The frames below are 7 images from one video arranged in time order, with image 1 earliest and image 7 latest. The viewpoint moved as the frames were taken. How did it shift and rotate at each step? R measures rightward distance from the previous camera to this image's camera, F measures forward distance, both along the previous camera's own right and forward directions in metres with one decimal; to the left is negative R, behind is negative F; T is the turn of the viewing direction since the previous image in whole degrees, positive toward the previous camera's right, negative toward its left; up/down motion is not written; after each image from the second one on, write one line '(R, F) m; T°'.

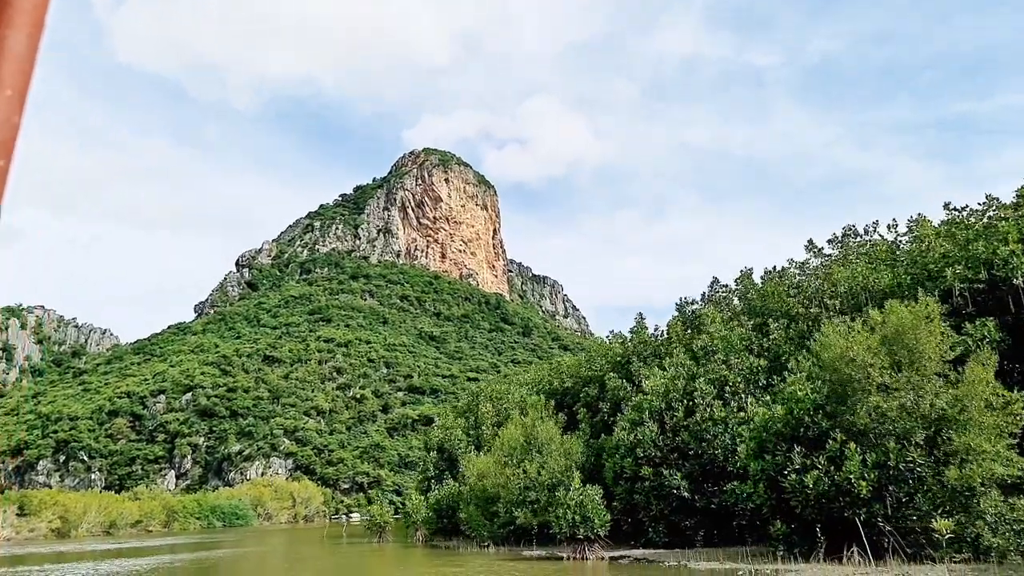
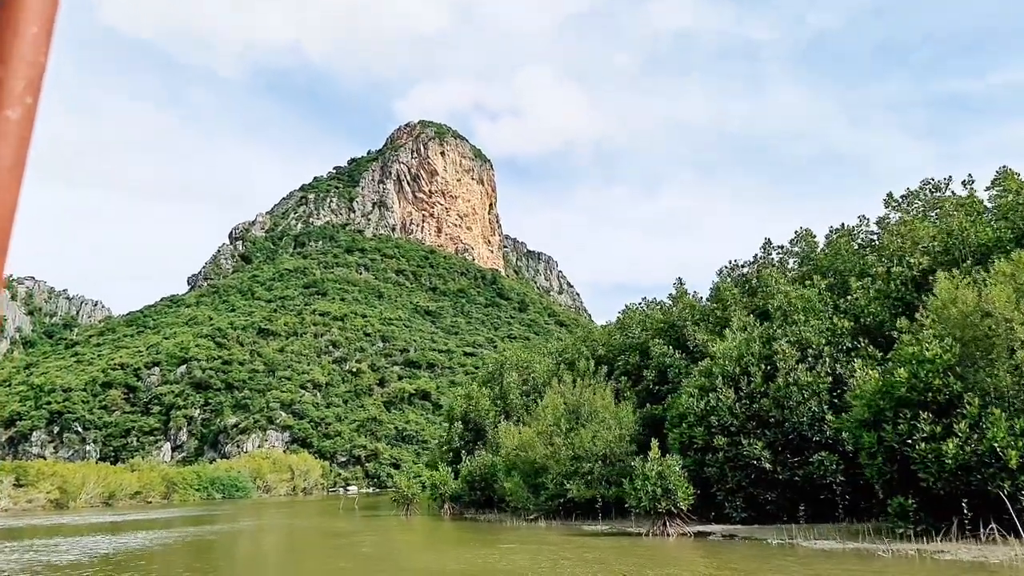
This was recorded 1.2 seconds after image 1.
(-3.0, +3.1) m; +1°
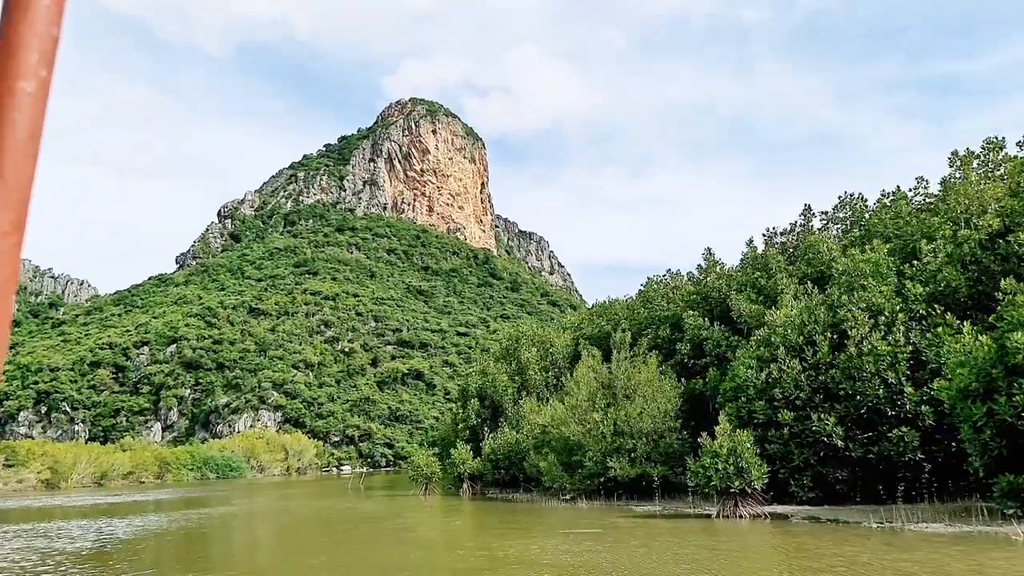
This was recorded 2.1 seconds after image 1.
(-2.3, +2.5) m; +1°
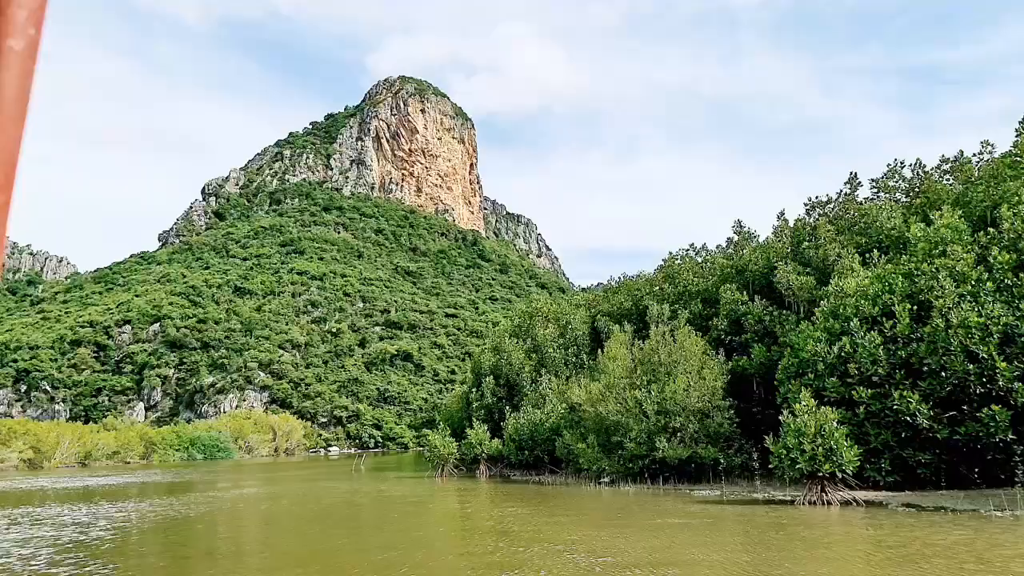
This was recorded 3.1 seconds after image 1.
(-2.4, +2.7) m; +1°
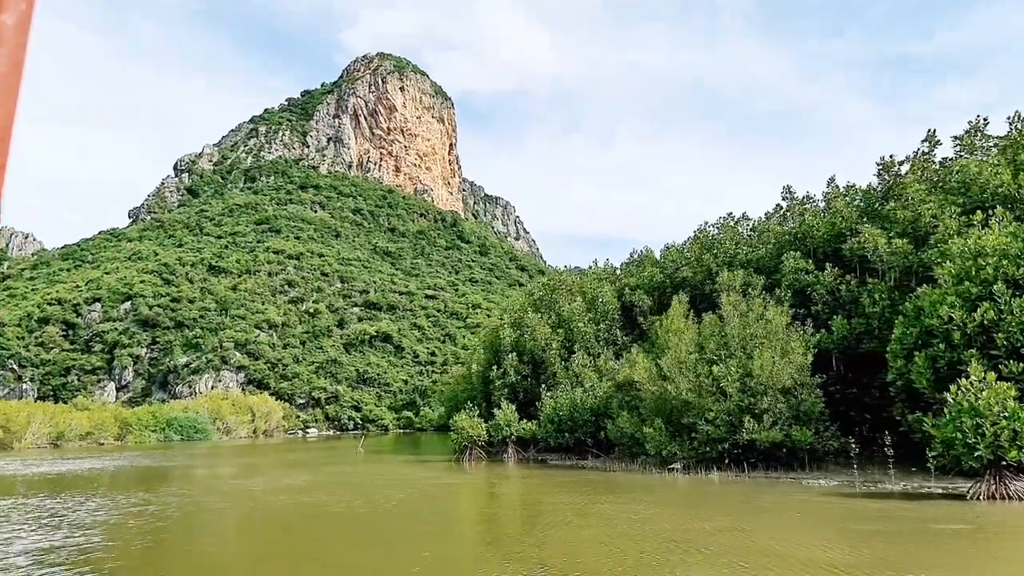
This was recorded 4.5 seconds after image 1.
(-3.4, +4.4) m; +2°
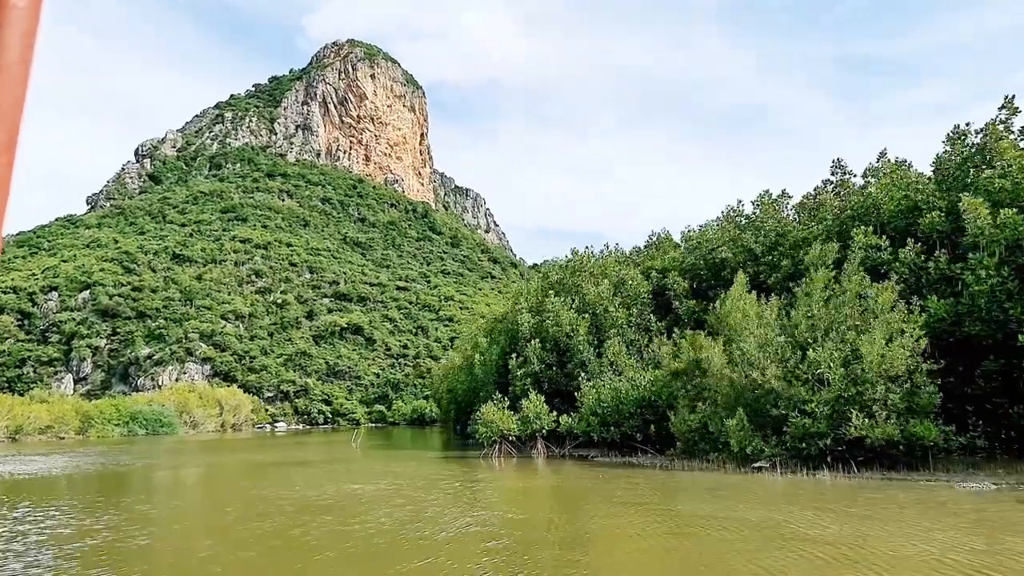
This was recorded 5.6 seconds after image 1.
(-3.4, +4.2) m; +3°
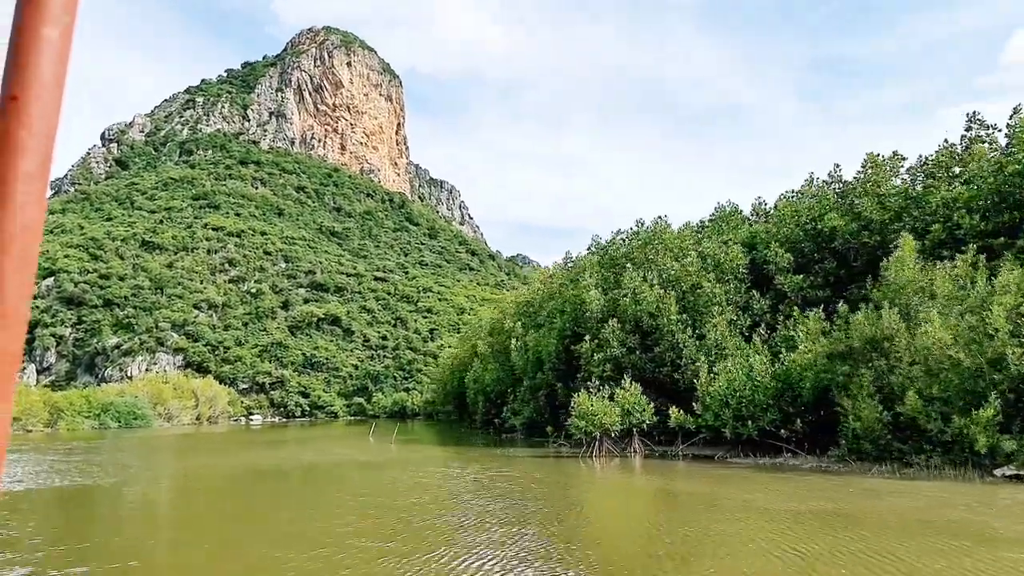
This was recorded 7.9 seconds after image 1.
(-5.5, +6.7) m; +2°
